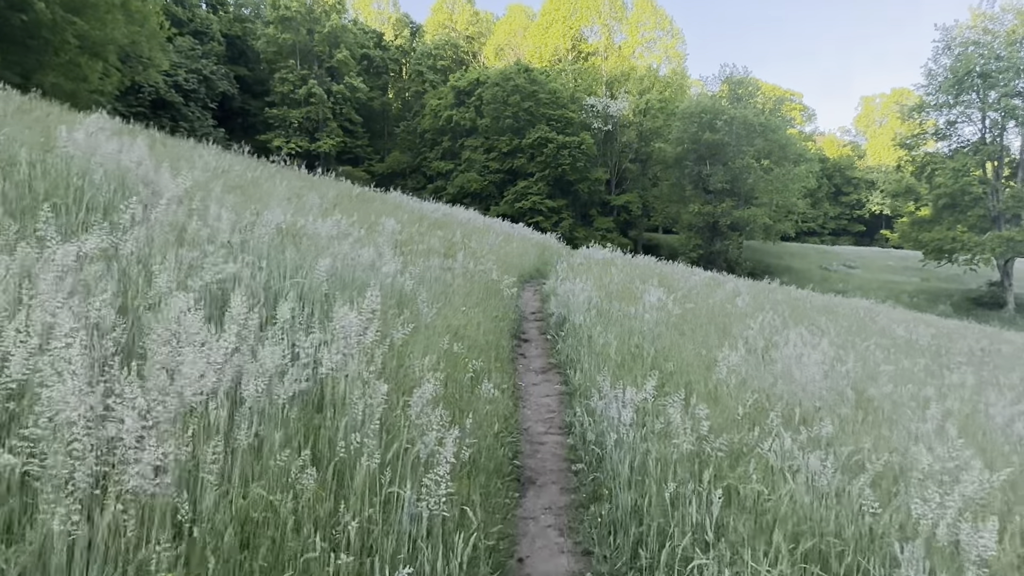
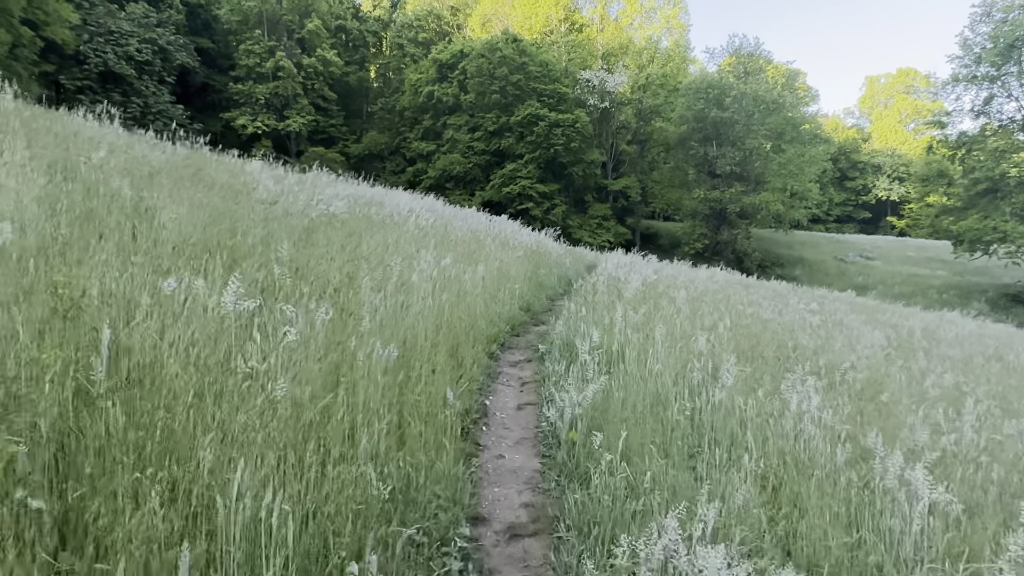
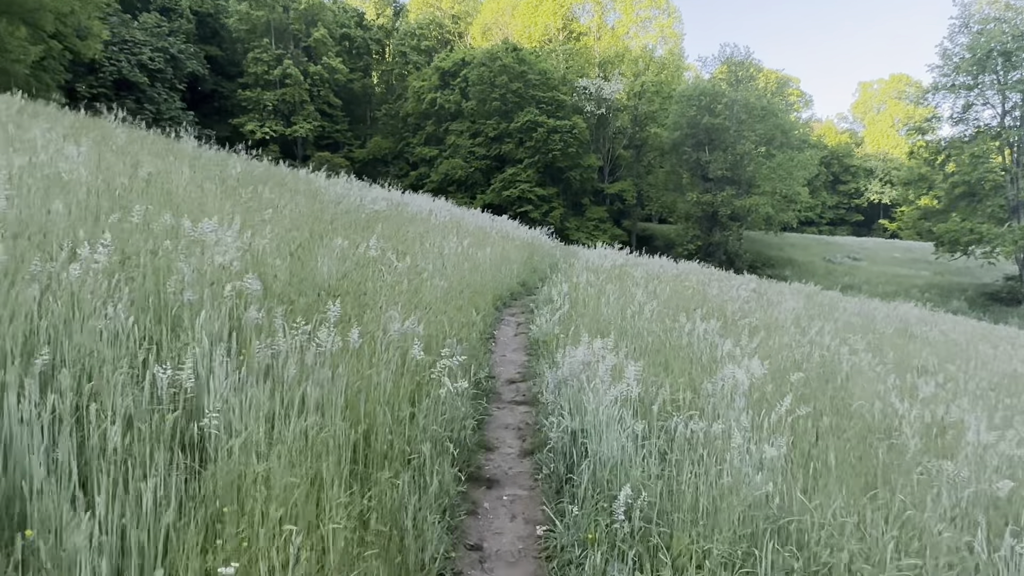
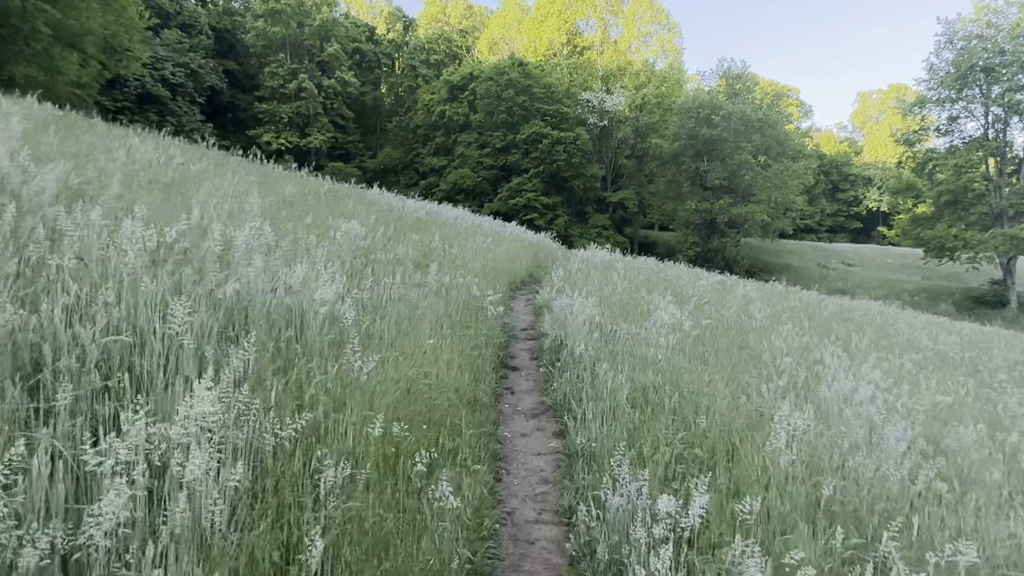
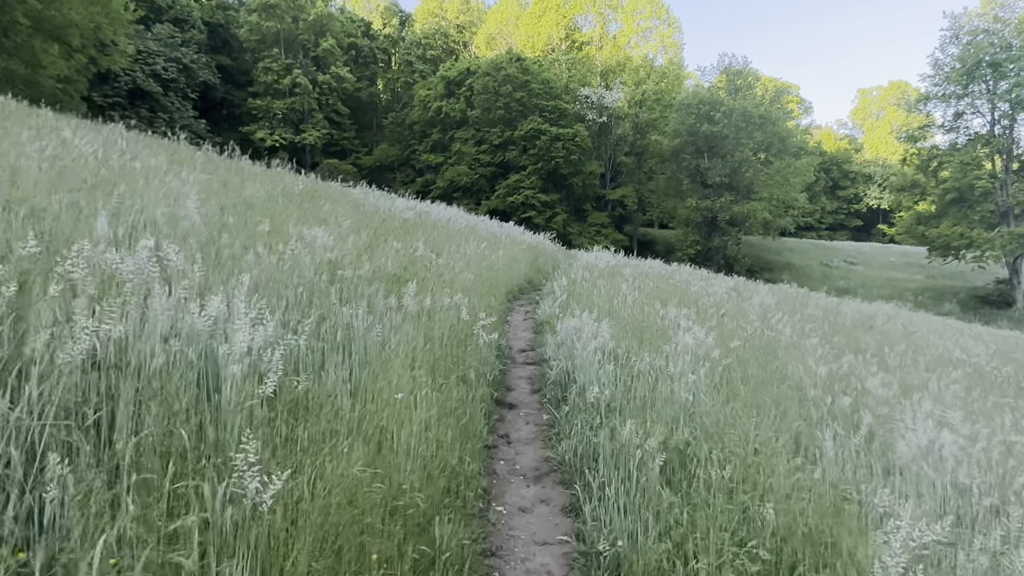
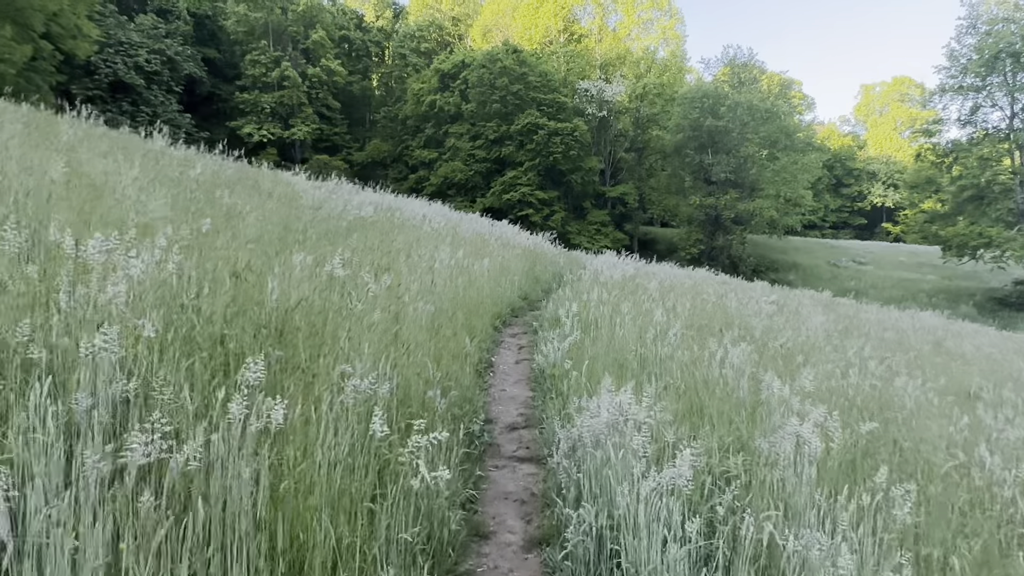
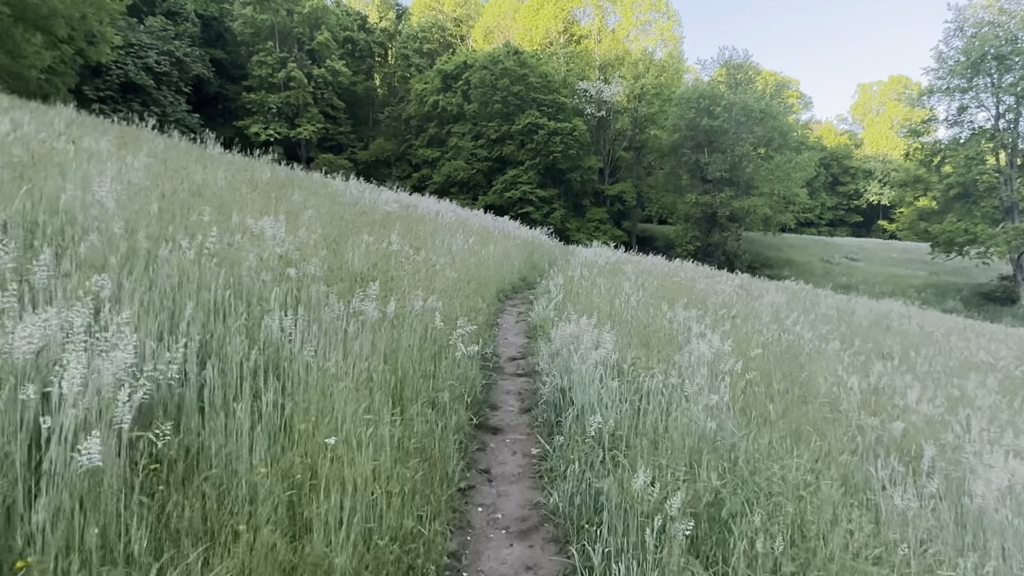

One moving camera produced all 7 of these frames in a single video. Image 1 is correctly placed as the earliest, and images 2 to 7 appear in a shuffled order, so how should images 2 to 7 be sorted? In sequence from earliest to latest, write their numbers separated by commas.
4, 5, 7, 3, 6, 2
